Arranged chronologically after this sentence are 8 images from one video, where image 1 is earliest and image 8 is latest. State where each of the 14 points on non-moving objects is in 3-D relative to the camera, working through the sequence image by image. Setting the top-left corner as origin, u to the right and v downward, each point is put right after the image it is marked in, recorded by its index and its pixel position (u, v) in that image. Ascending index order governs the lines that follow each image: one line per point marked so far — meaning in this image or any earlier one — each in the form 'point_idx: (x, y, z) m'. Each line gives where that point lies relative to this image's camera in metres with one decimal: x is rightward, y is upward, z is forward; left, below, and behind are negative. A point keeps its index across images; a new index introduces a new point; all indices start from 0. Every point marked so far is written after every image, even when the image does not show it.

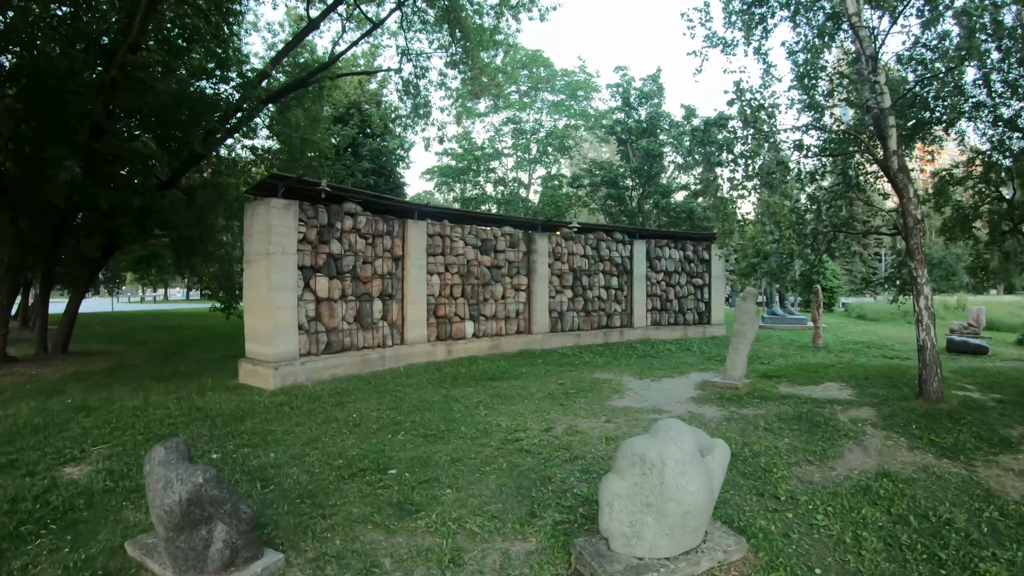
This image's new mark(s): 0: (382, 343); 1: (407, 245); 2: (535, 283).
0: (-1.1, -0.5, +8.0) m
1: (-0.9, +0.3, +8.2) m
2: (+0.2, +0.1, +10.0) m
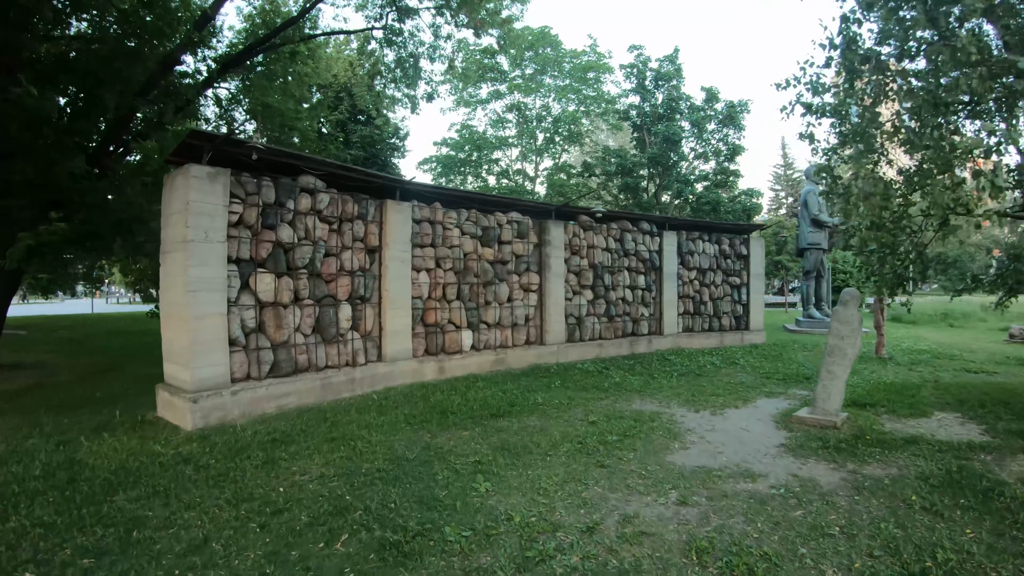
0: (-1.0, -0.5, +6.0) m
1: (-0.8, +0.3, +6.3) m
2: (+0.3, +0.1, +8.0) m
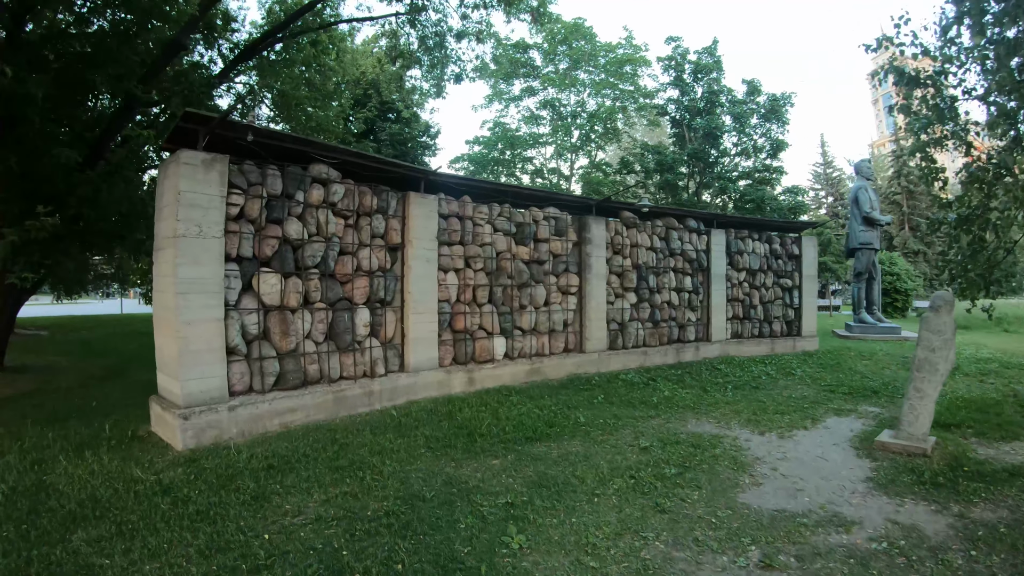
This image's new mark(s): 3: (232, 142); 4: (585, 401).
0: (-0.8, -0.5, +5.4) m
1: (-0.6, +0.3, +5.6) m
2: (+0.6, 0.0, +7.3) m
3: (-1.4, +0.7, +4.8) m
4: (+0.4, -0.7, +5.6) m
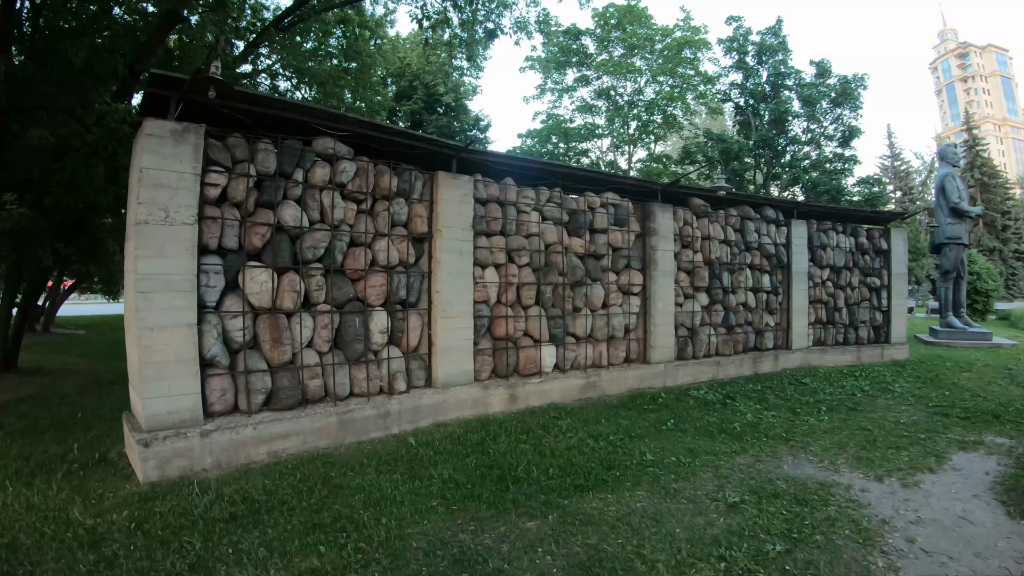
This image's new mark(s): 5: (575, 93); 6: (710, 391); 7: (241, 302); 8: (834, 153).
0: (-0.6, -0.5, +4.4) m
1: (-0.4, +0.3, +4.6) m
2: (+0.9, 0.0, +6.2) m
3: (-1.2, +0.7, +3.9) m
4: (+0.7, -0.7, +4.6) m
5: (+1.4, +4.0, +19.9) m
6: (+1.2, -0.7, +6.1) m
7: (-1.1, -0.1, +3.9) m
8: (+5.6, +2.3, +16.6) m
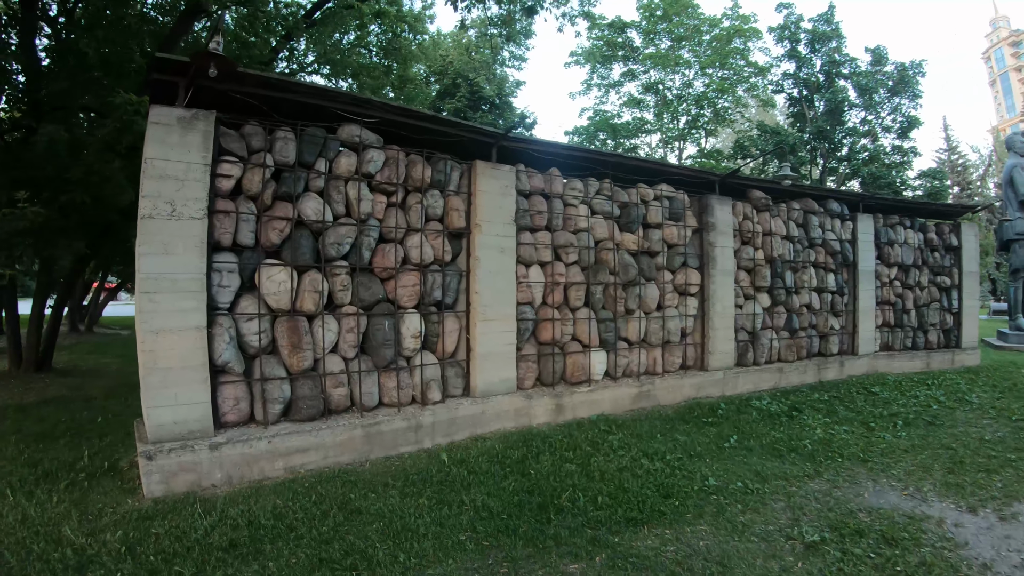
0: (-0.4, -0.5, +4.0) m
1: (-0.2, +0.3, +4.2) m
2: (+1.2, 0.0, +5.8) m
3: (-1.0, +0.7, +3.5) m
4: (+0.9, -0.7, +4.1) m
5: (+2.4, +4.1, +19.4) m
6: (+1.5, -0.7, +5.6) m
7: (-0.9, 0.0, +3.5) m
8: (+6.5, +2.3, +15.9) m
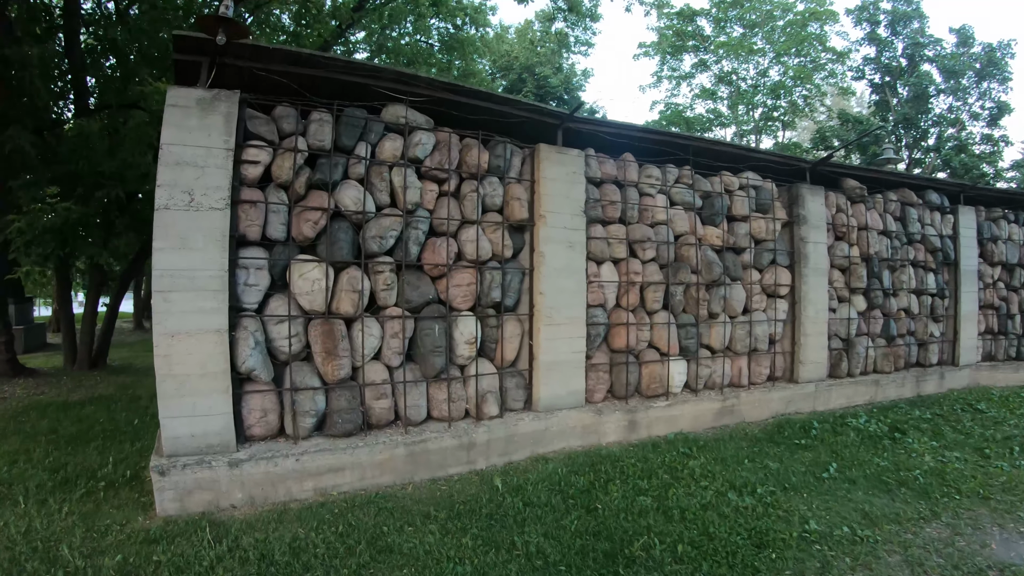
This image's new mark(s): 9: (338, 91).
0: (-0.1, -0.5, +3.6) m
1: (+0.1, +0.3, +3.7) m
2: (+1.6, 0.0, +5.2) m
3: (-0.8, +0.7, +3.1) m
4: (+1.1, -0.7, +3.6) m
5: (+3.8, +4.2, +18.6) m
6: (+1.9, -0.7, +5.0) m
7: (-0.7, 0.0, +3.1) m
8: (+7.6, +2.3, +14.9) m
9: (-0.6, +0.7, +3.3) m
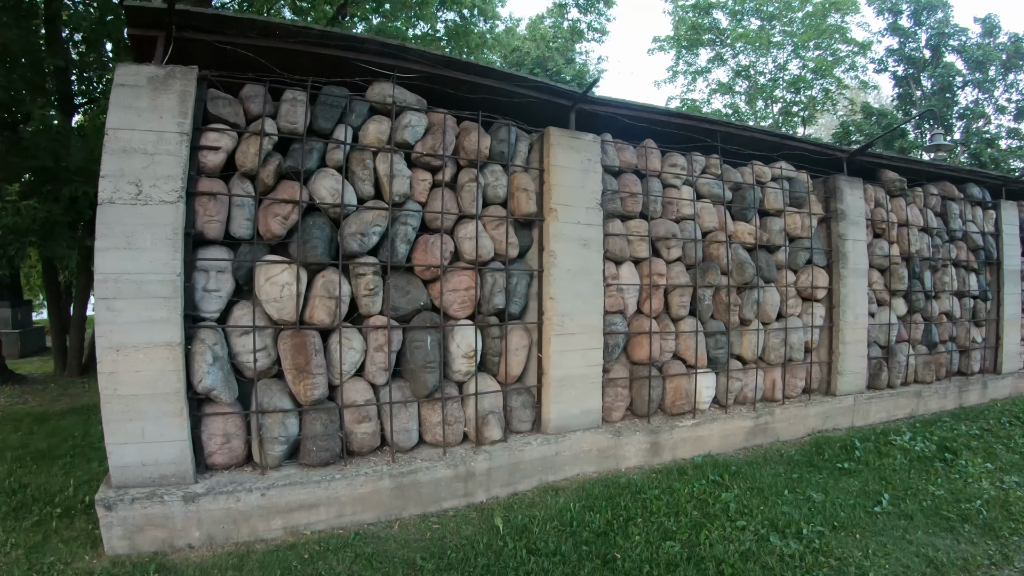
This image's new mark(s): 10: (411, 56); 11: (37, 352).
0: (-0.1, -0.5, +3.1) m
1: (+0.1, +0.3, +3.3) m
2: (+1.6, 0.0, +4.7) m
3: (-0.8, +0.7, +2.6) m
4: (+1.1, -0.7, +3.1) m
5: (+4.0, +4.3, +18.1) m
6: (+1.9, -0.7, +4.5) m
7: (-0.7, 0.0, +2.7) m
8: (+7.8, +2.3, +14.3) m
9: (-0.6, +0.7, +2.8) m
10: (-0.2, +0.7, +2.9) m
11: (-5.7, -0.7, +11.5) m
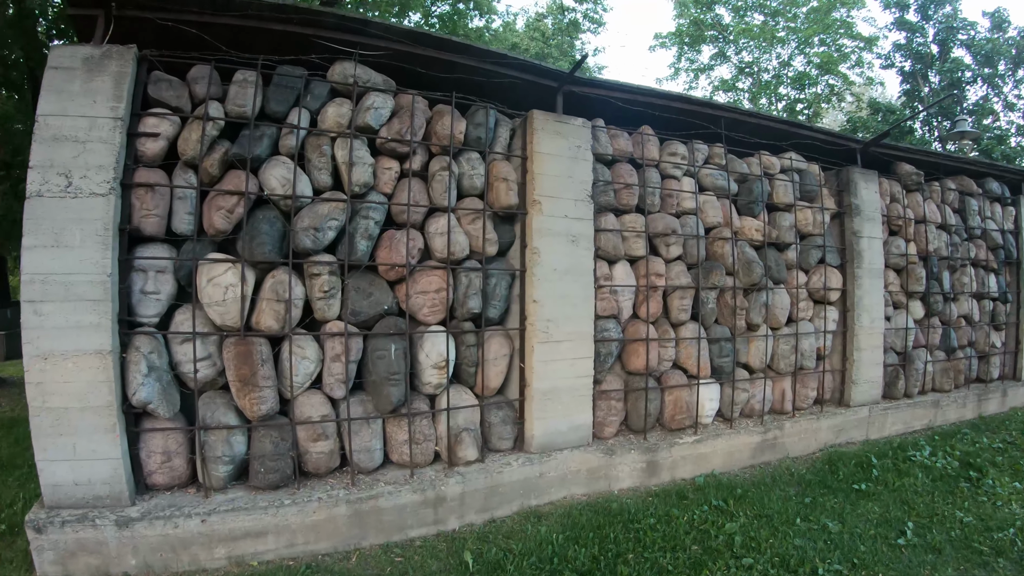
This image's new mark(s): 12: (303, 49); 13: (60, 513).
0: (-0.2, -0.5, +2.7) m
1: (+0.1, +0.3, +2.9) m
2: (+1.6, 0.0, +4.4) m
3: (-0.8, +0.7, +2.3) m
4: (+1.1, -0.7, +2.8) m
5: (+4.0, +4.3, +17.7) m
6: (+1.8, -0.7, +4.2) m
7: (-0.7, -0.1, +2.3) m
8: (+7.8, +2.3, +13.9) m
9: (-0.6, +0.7, +2.5) m
10: (-0.3, +0.7, +2.5) m
11: (-5.7, -0.6, +11.2) m
12: (-0.5, +0.7, +2.5) m
13: (-1.0, -0.5, +2.0) m
